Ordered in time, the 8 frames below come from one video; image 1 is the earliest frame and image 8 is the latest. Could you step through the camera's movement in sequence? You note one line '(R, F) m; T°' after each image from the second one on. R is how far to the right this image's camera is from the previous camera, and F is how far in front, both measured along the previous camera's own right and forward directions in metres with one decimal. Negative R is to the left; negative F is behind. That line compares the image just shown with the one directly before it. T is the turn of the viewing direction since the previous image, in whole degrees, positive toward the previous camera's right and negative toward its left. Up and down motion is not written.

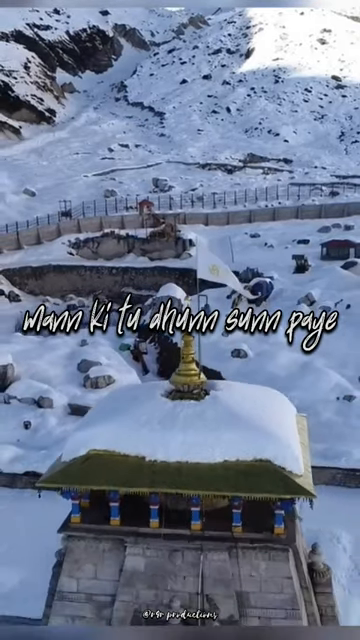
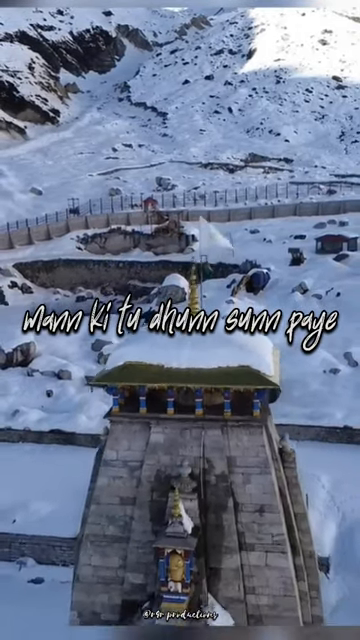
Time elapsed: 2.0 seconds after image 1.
(0.0, -2.1) m; 0°
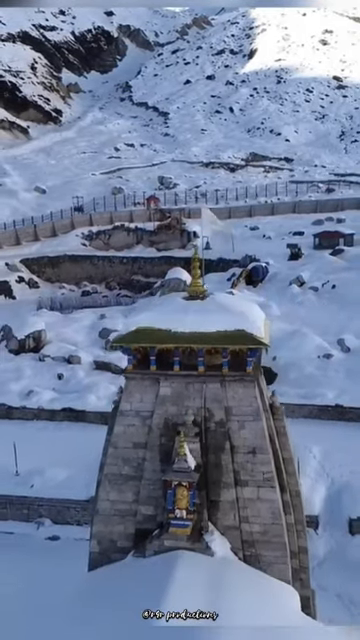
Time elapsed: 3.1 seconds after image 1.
(0.0, -1.2) m; 0°
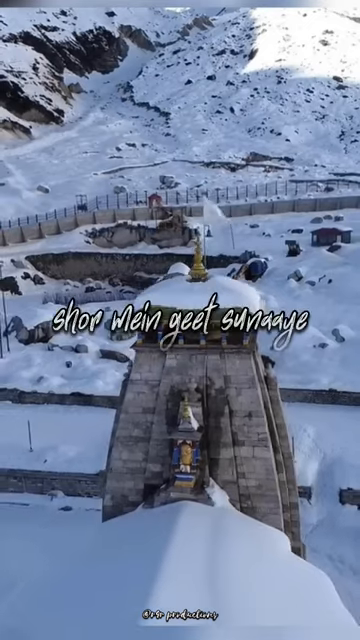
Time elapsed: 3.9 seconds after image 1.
(0.0, -1.0) m; 0°
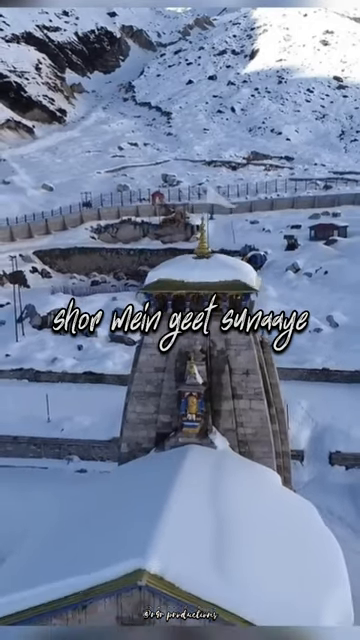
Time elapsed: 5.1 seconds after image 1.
(-0.1, -1.4) m; 0°
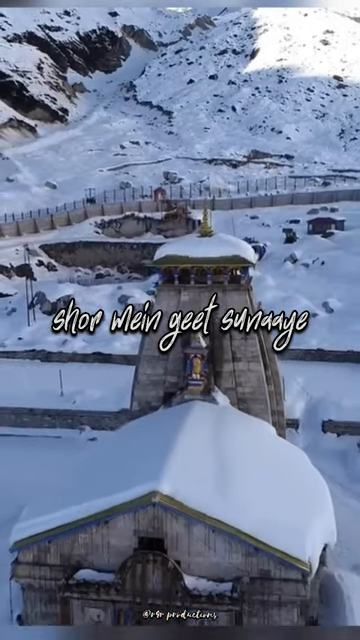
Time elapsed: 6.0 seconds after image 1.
(-0.1, -1.2) m; 0°
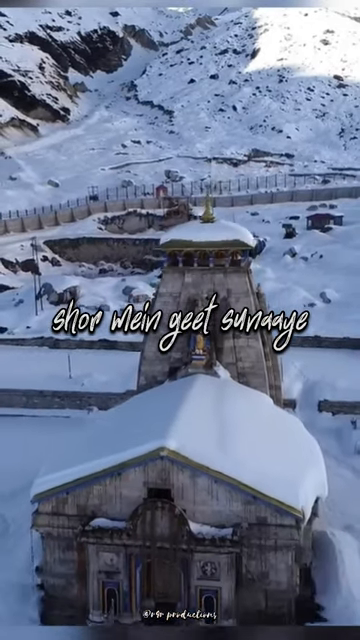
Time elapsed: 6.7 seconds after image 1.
(0.0, -0.8) m; 0°
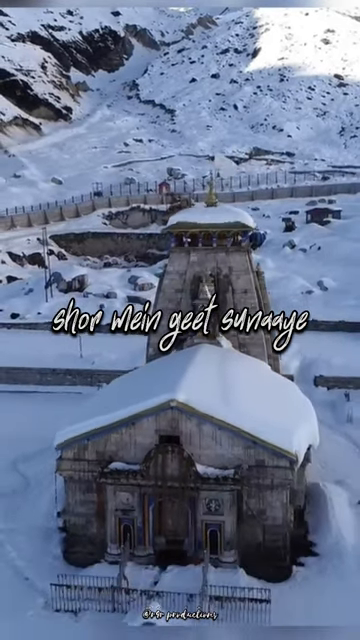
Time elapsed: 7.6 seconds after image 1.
(-0.1, -1.1) m; 0°
